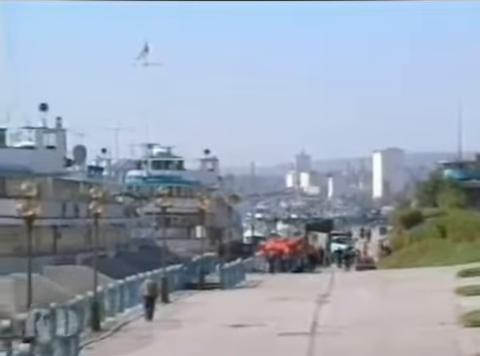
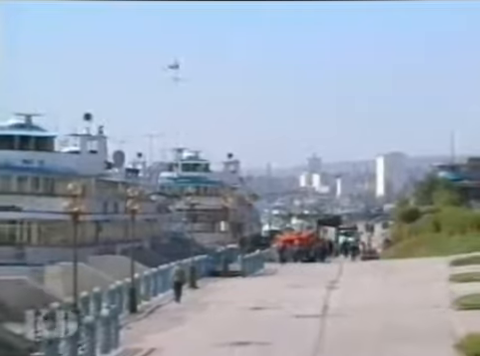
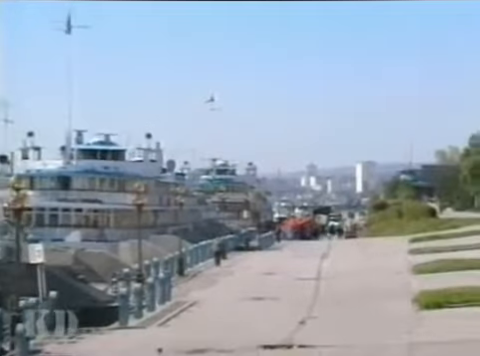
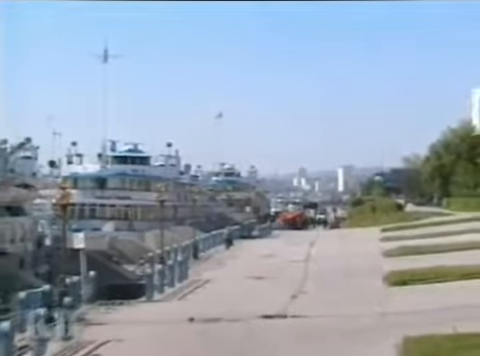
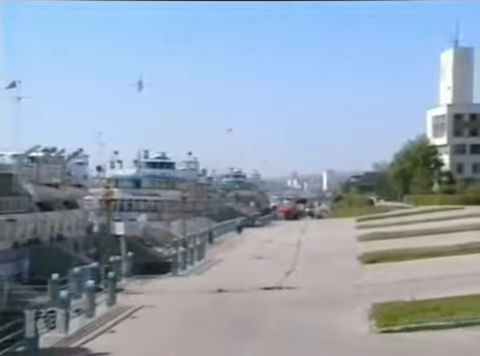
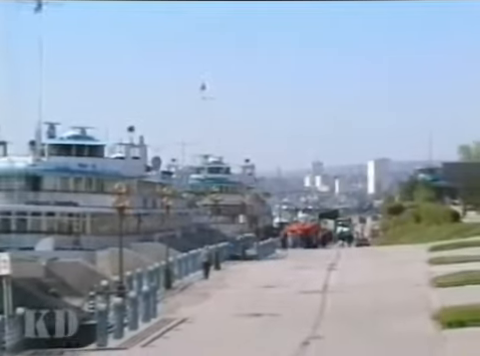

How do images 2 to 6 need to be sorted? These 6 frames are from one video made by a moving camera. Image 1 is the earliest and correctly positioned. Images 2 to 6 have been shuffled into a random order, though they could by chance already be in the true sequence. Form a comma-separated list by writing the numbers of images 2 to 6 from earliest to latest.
2, 6, 3, 4, 5
